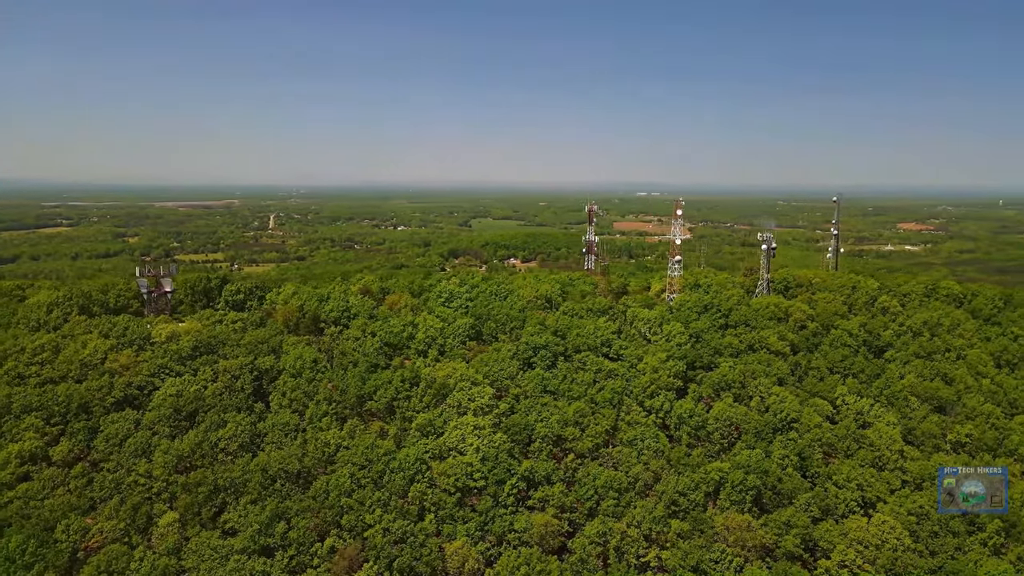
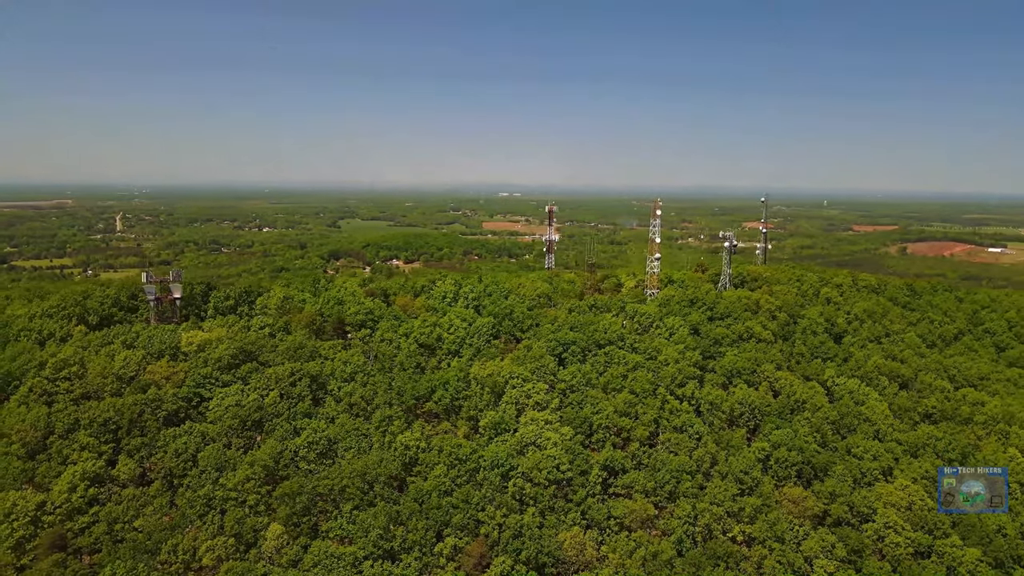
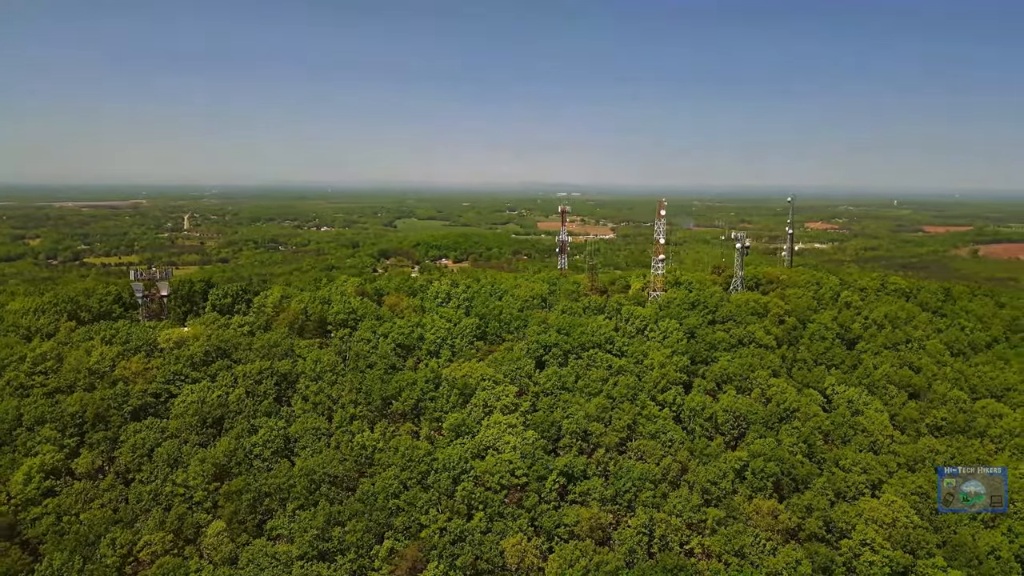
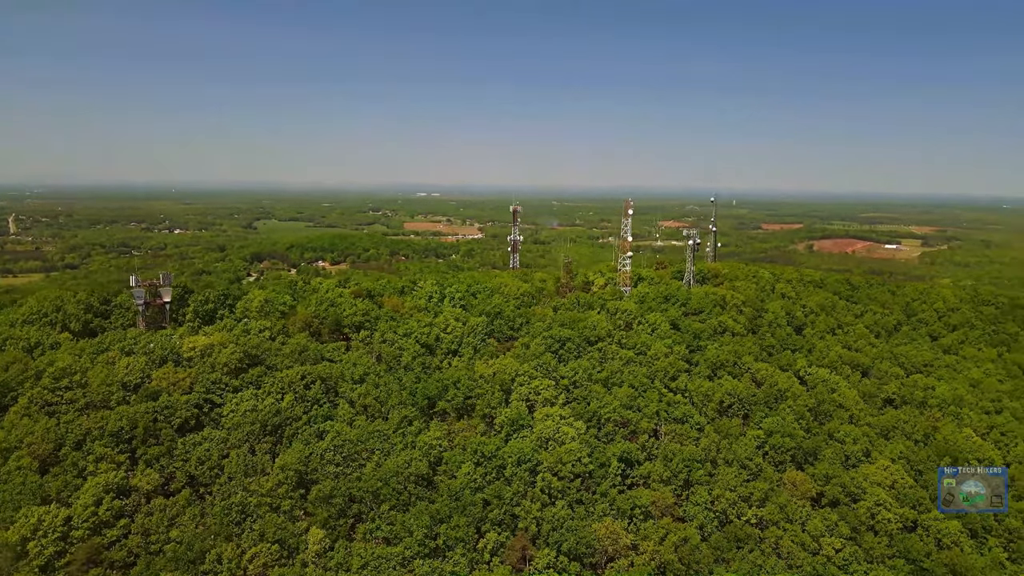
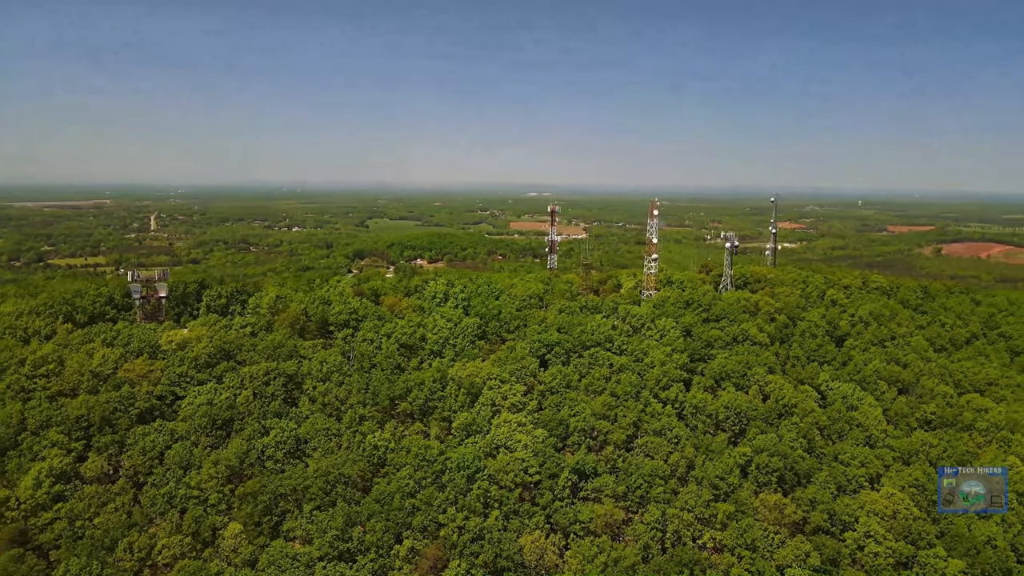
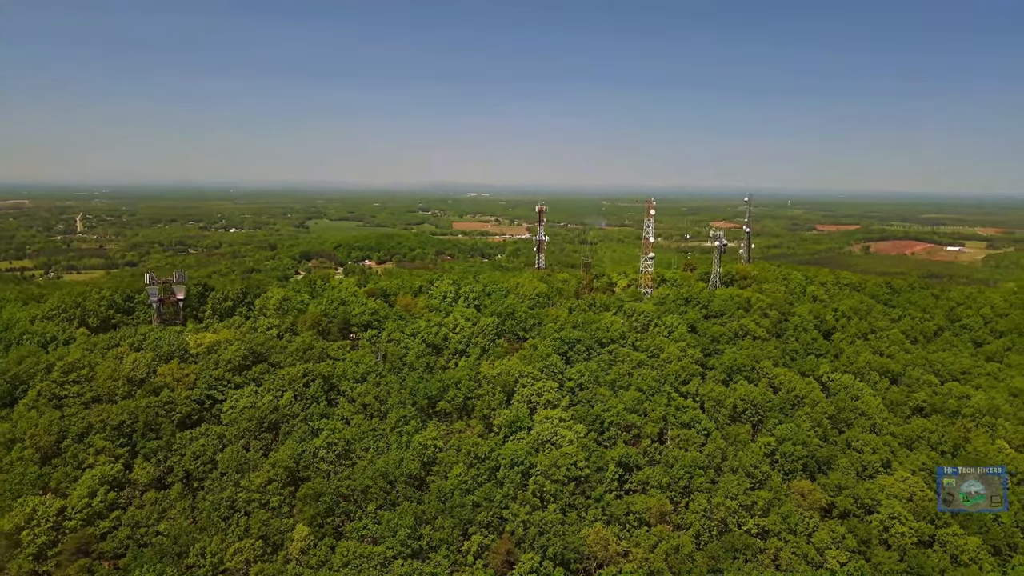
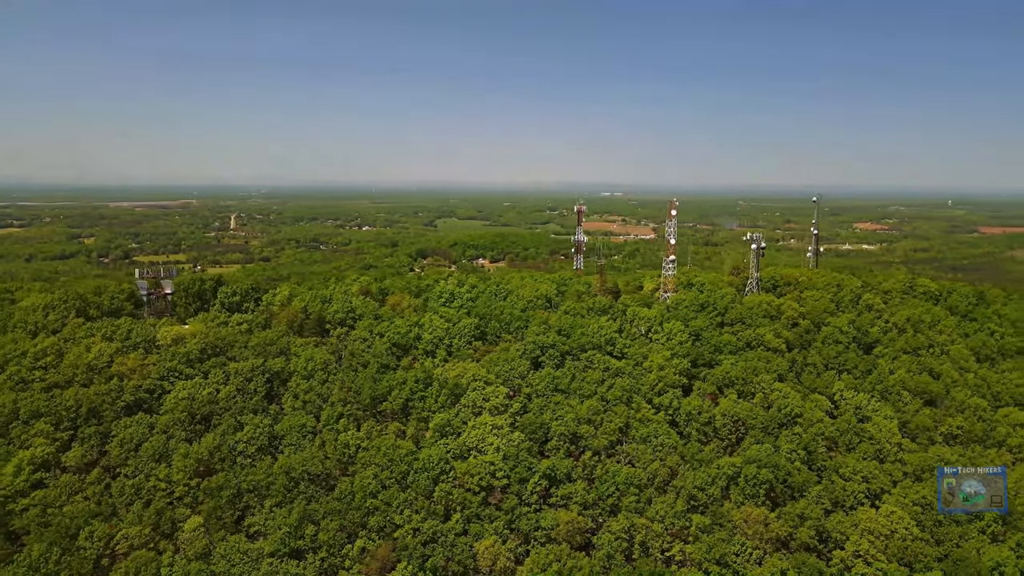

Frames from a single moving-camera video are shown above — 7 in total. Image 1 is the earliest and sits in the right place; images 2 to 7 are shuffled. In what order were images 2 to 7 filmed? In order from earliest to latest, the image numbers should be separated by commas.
7, 3, 5, 2, 6, 4
